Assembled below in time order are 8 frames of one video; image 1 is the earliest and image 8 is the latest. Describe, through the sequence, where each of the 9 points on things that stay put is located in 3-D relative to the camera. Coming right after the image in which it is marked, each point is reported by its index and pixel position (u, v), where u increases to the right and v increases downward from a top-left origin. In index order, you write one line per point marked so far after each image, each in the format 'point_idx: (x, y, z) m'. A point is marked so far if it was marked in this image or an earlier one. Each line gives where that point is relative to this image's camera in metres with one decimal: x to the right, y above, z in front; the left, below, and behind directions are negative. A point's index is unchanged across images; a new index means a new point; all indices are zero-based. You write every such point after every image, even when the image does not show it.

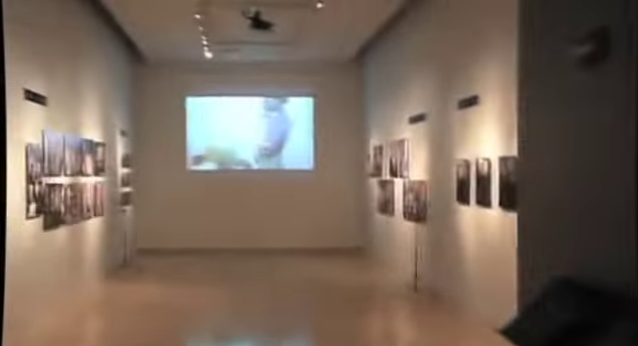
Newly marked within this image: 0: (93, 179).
0: (-3.3, -0.1, +8.1) m
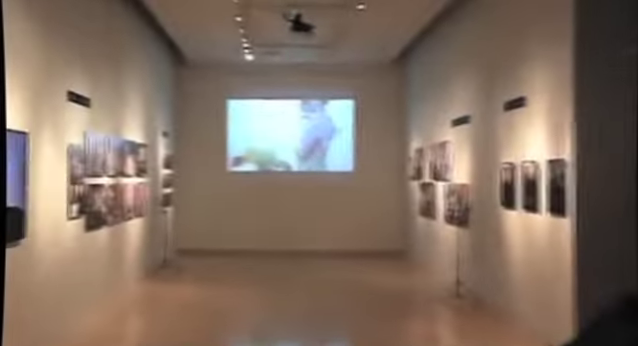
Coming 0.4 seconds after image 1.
0: (-2.8, -0.1, +8.2) m
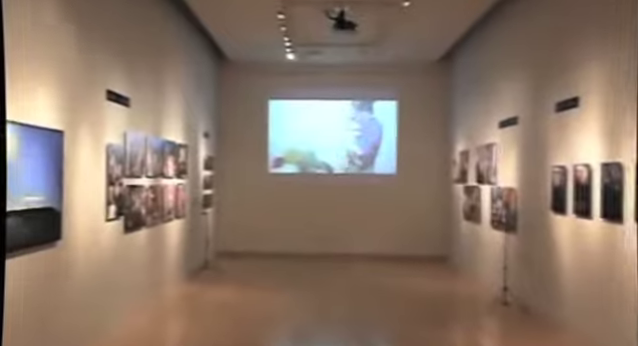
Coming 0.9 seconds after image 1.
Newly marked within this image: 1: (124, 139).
0: (-2.2, -0.1, +8.3) m
1: (-2.1, +0.4, +5.9) m
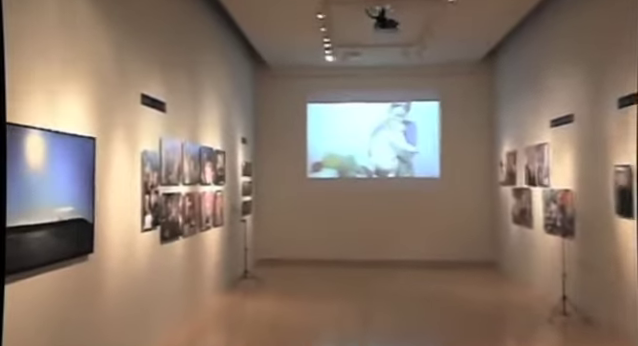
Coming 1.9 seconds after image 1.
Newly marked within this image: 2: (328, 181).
0: (-1.6, -0.2, +8.1) m
1: (-1.7, +0.3, +5.8) m
2: (+0.2, -0.2, +12.5) m
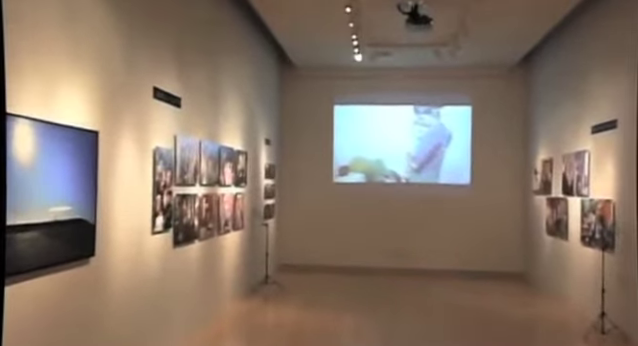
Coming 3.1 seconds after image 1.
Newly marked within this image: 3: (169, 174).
0: (-1.2, -0.2, +7.8) m
1: (-1.4, +0.3, +5.5) m
2: (+0.8, -0.3, +12.1) m
3: (-1.5, 0.0, +5.4) m
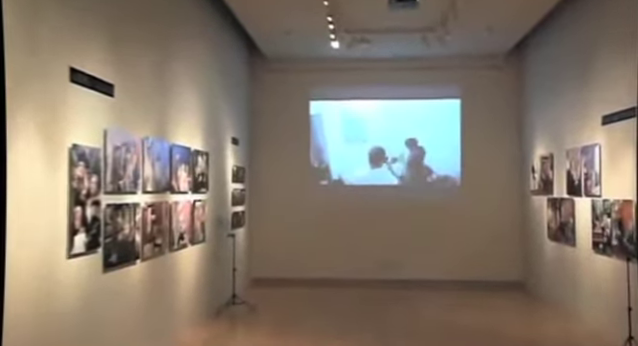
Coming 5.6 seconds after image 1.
0: (-1.6, -0.3, +6.7) m
1: (-1.7, +0.3, +4.3) m
2: (+0.3, -0.3, +11.0) m
3: (-1.7, 0.0, +4.2) m
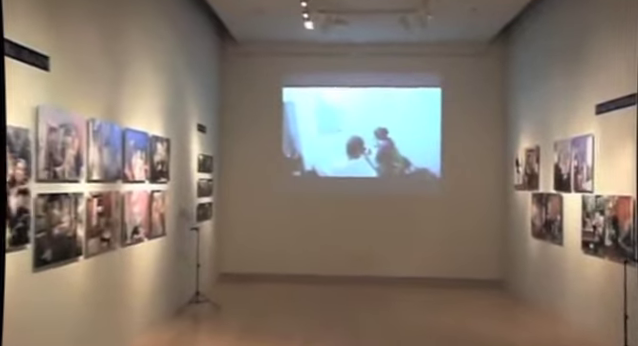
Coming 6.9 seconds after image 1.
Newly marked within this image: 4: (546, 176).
0: (-1.9, -0.1, +6.0) m
1: (-1.9, +0.4, +3.7) m
2: (-0.2, -0.1, +10.5) m
3: (-1.9, +0.1, +3.5) m
4: (+3.2, 0.0, +7.8) m
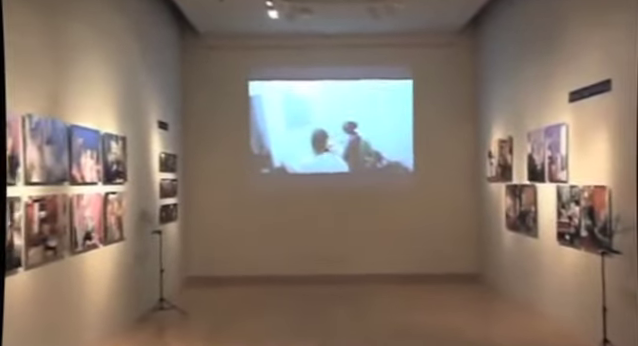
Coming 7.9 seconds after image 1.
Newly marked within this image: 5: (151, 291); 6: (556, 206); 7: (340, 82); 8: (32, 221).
0: (-2.2, -0.2, +5.6) m
1: (-2.2, +0.3, +3.3) m
2: (-0.8, -0.1, +10.1) m
3: (-2.2, 0.0, +3.1) m
4: (+2.8, +0.1, +7.6) m
5: (-2.3, -1.6, +7.6) m
6: (+2.7, -0.4, +6.4) m
7: (+0.3, +1.7, +10.1) m
8: (-2.2, -0.4, +4.2) m
